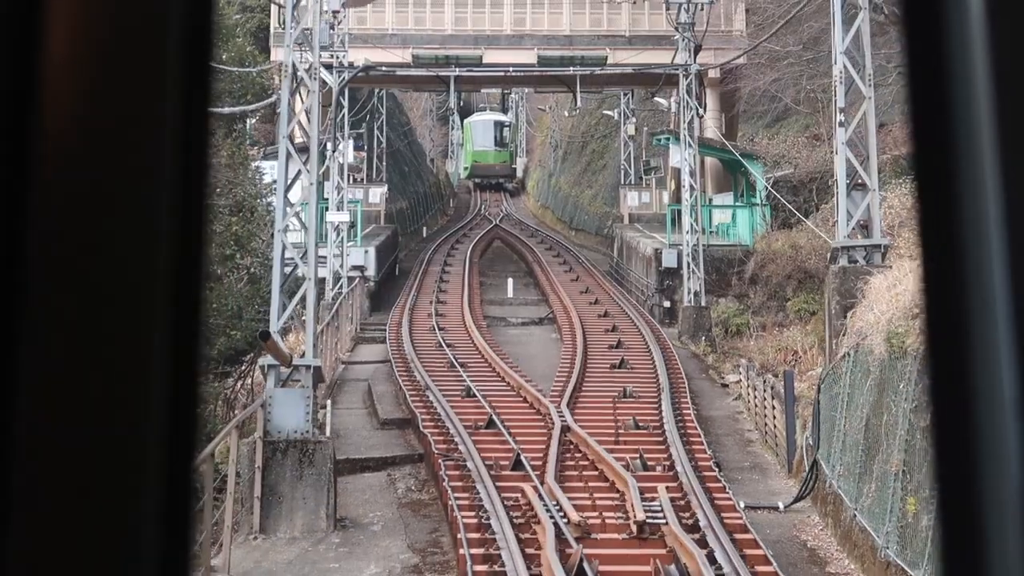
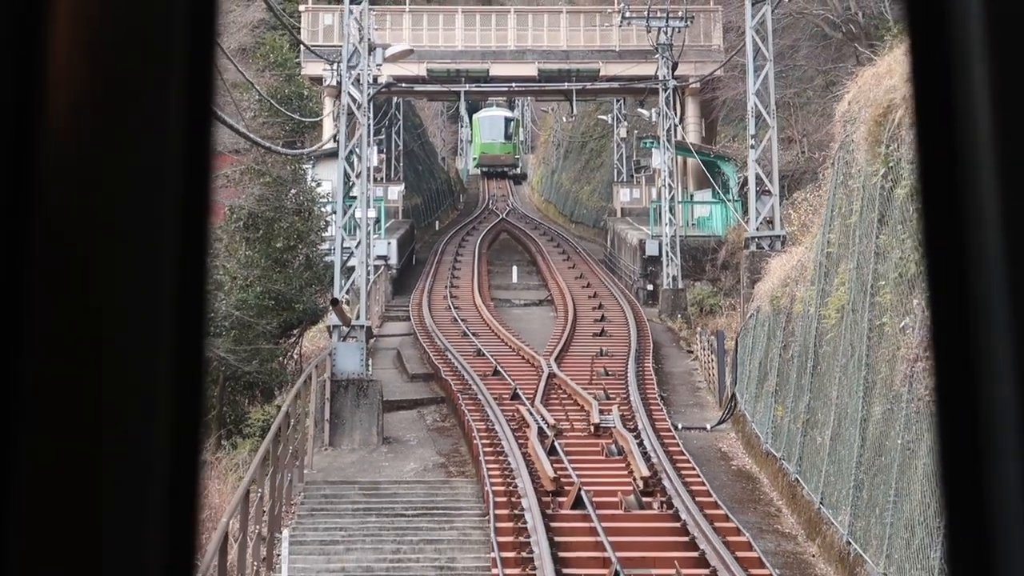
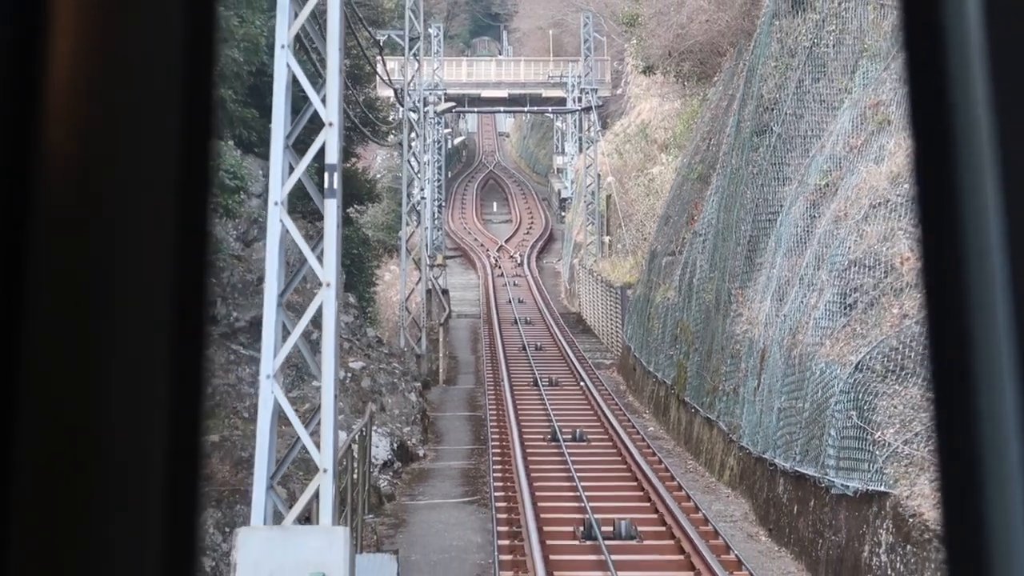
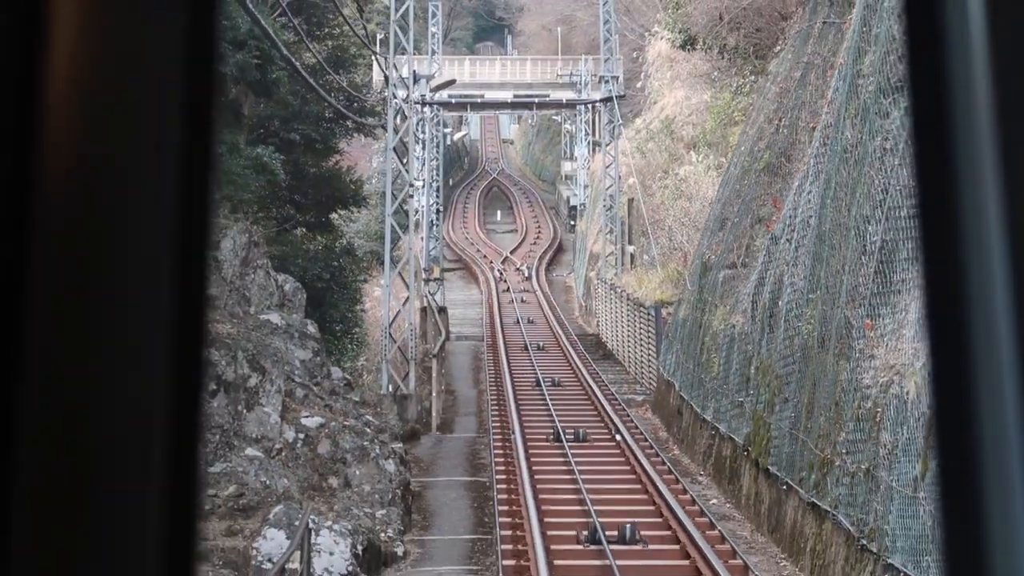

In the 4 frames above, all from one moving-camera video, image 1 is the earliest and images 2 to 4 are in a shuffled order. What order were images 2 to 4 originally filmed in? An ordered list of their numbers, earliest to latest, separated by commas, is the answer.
2, 4, 3
